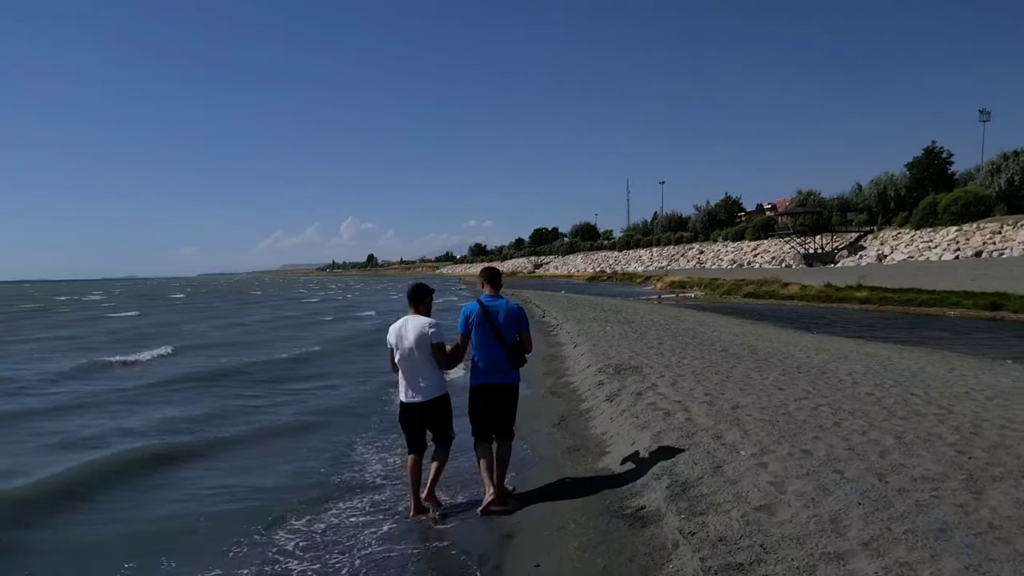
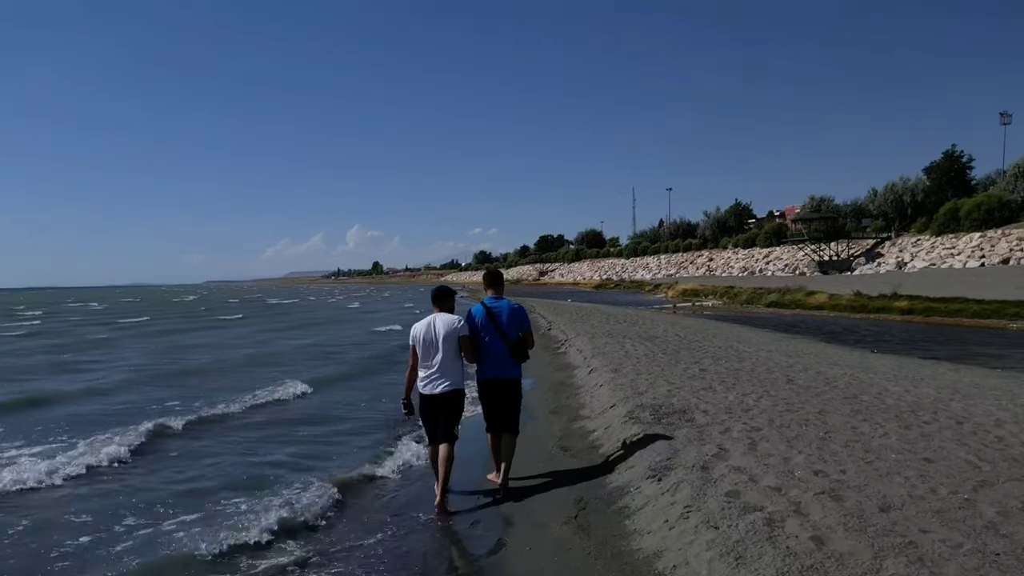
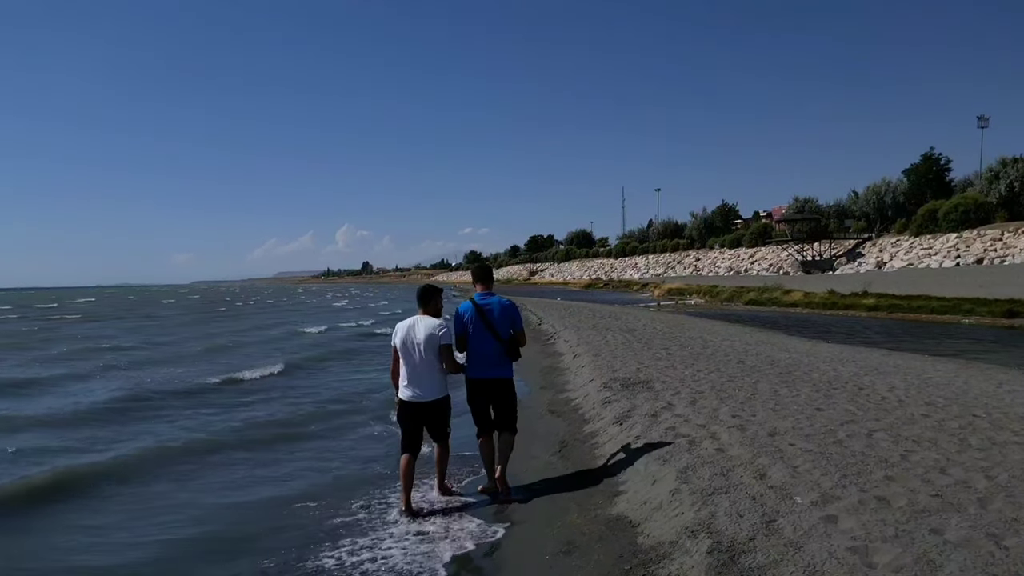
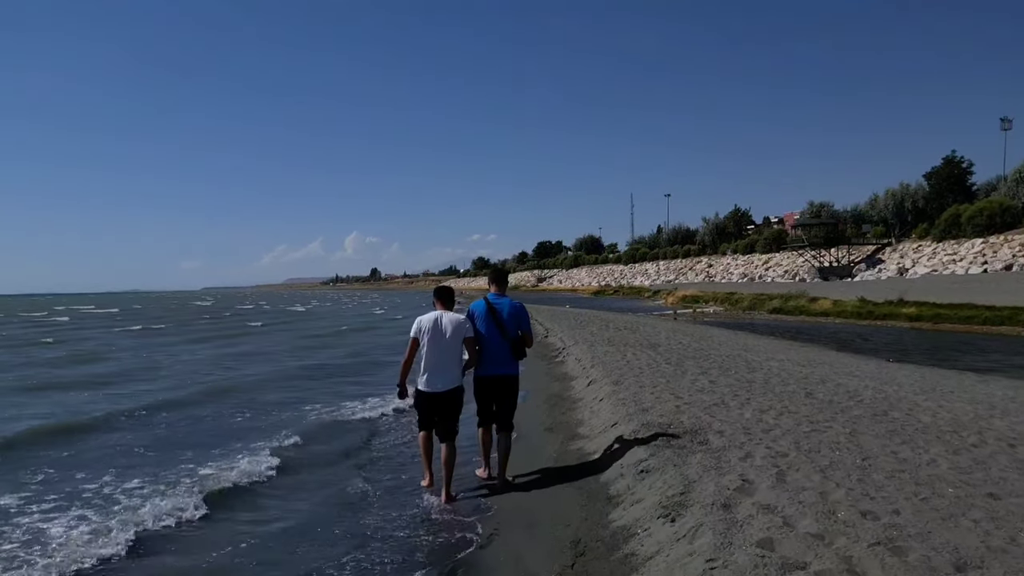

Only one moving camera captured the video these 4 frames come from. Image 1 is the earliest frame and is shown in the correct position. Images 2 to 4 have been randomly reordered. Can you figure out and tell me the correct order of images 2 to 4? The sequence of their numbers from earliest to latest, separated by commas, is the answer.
3, 2, 4
